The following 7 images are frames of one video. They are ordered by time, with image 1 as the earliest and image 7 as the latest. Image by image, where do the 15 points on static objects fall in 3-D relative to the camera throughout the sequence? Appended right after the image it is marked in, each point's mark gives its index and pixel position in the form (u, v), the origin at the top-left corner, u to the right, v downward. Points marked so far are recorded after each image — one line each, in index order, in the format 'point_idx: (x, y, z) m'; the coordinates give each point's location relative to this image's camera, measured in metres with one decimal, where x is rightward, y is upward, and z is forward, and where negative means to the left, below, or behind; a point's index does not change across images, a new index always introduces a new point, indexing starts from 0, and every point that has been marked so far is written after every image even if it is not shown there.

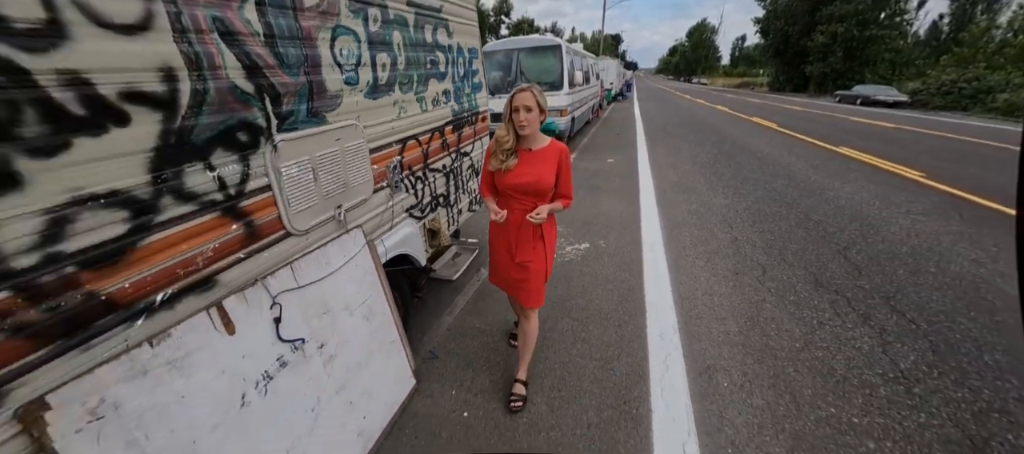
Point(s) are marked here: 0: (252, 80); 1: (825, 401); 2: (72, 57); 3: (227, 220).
0: (-1.0, +0.6, +1.5) m
1: (+1.8, -1.0, +2.2) m
2: (-1.2, +0.5, +1.0) m
3: (-1.1, 0.0, +1.4) m
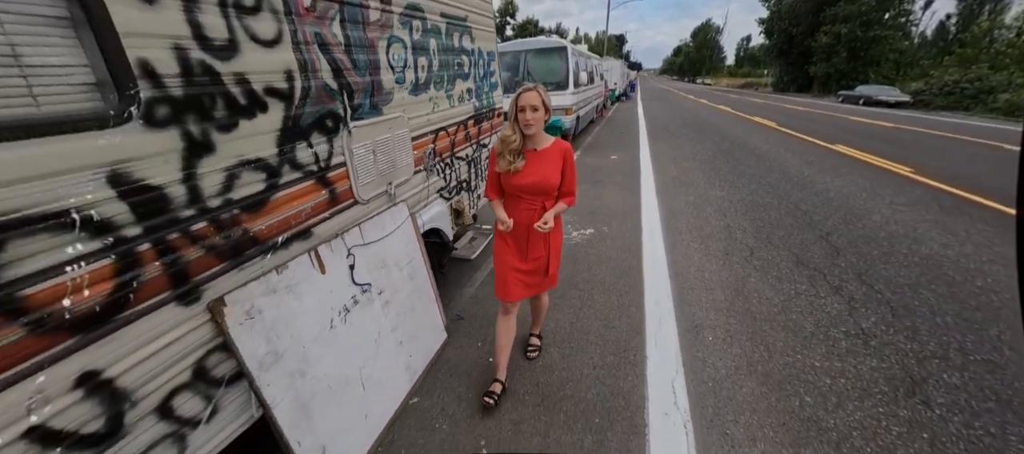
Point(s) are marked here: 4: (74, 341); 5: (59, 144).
0: (-0.9, +0.8, +1.9) m
1: (+2.0, -0.9, +2.6) m
2: (-1.1, +0.6, +1.5) m
3: (-1.0, +0.2, +1.9) m
4: (-1.2, -0.3, +1.0) m
5: (-1.2, +0.2, +1.0) m
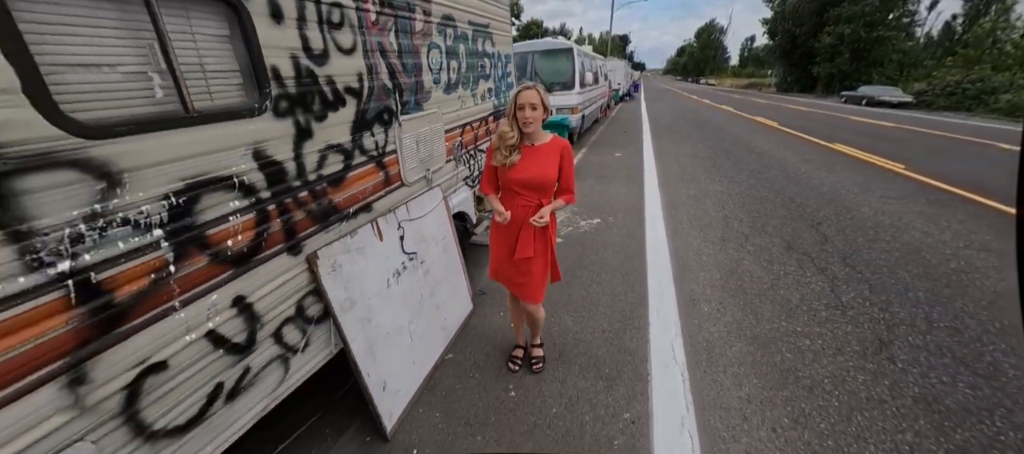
0: (-0.8, +0.9, +2.3) m
1: (+2.1, -0.7, +3.0) m
2: (-0.9, +0.8, +1.8) m
3: (-0.8, +0.4, +2.3) m
4: (-1.1, -0.2, +1.4) m
5: (-1.1, +0.4, +1.4) m
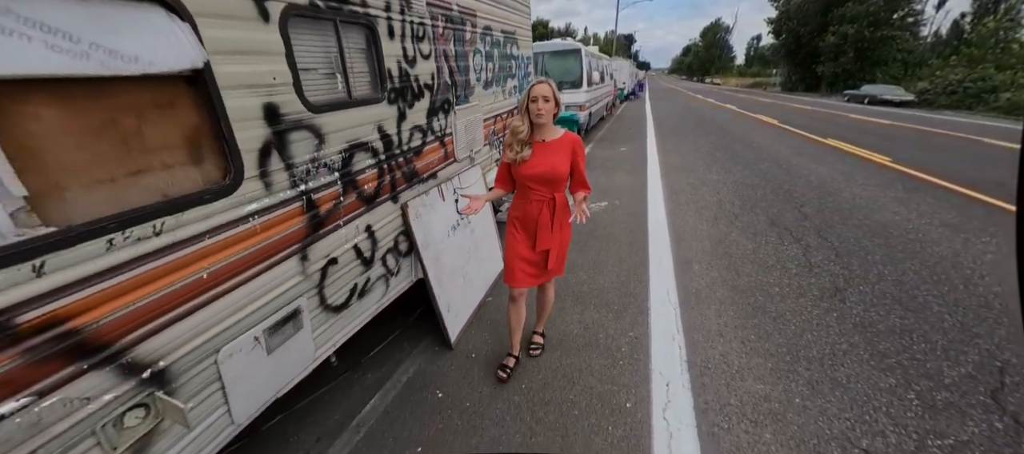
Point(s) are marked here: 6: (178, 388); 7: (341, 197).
0: (-0.5, +1.2, +3.0) m
1: (+2.4, -0.4, +3.6) m
2: (-0.6, +1.1, +2.5) m
3: (-0.6, +0.6, +3.0) m
4: (-0.8, +0.1, +2.1) m
5: (-0.8, +0.7, +2.1) m
6: (-1.1, -0.6, +1.3) m
7: (-0.9, +0.2, +1.9) m
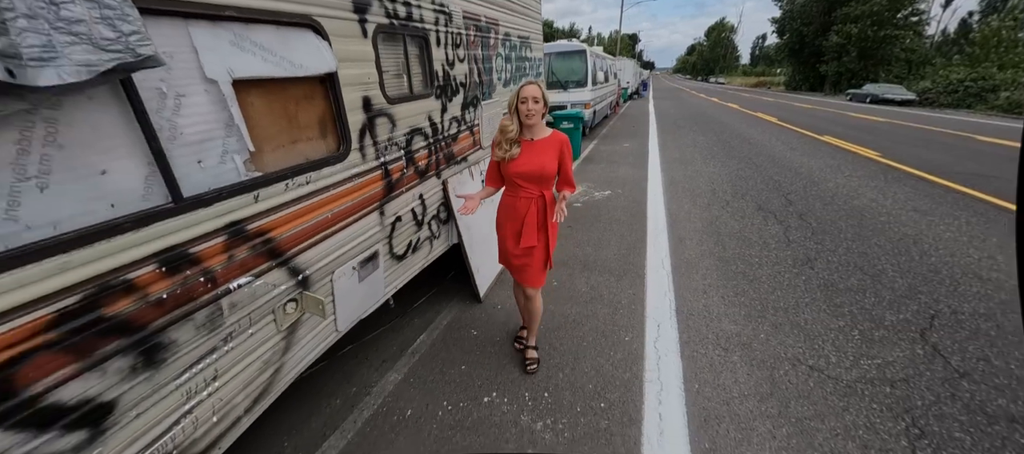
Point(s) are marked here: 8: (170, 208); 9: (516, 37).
0: (-0.3, +1.4, +3.6) m
1: (+2.6, -0.2, +4.2) m
2: (-0.5, +1.3, +3.1) m
3: (-0.4, +0.9, +3.5) m
4: (-0.7, +0.3, +2.7) m
5: (-0.6, +0.9, +2.6) m
6: (-1.0, -0.3, +1.8) m
7: (-0.7, +0.4, +2.5) m
8: (-1.2, +0.1, +1.3) m
9: (0.0, +2.3, +4.6) m
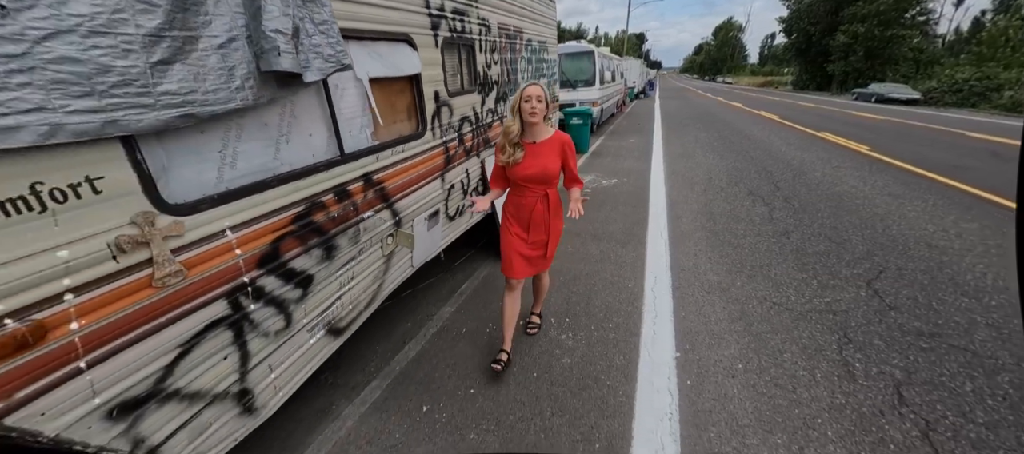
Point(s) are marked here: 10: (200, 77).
0: (-0.1, +1.7, +4.3) m
1: (+2.8, +0.1, +4.8) m
2: (-0.2, +1.6, +3.8) m
3: (-0.1, +1.2, +4.2) m
4: (-0.4, +0.6, +3.4) m
5: (-0.4, +1.2, +3.4) m
6: (-0.7, 0.0, +2.6) m
7: (-0.5, +0.7, +3.2) m
8: (-0.9, +0.4, +2.0) m
9: (+0.3, +2.6, +5.3) m
10: (-1.1, +0.5, +1.3) m
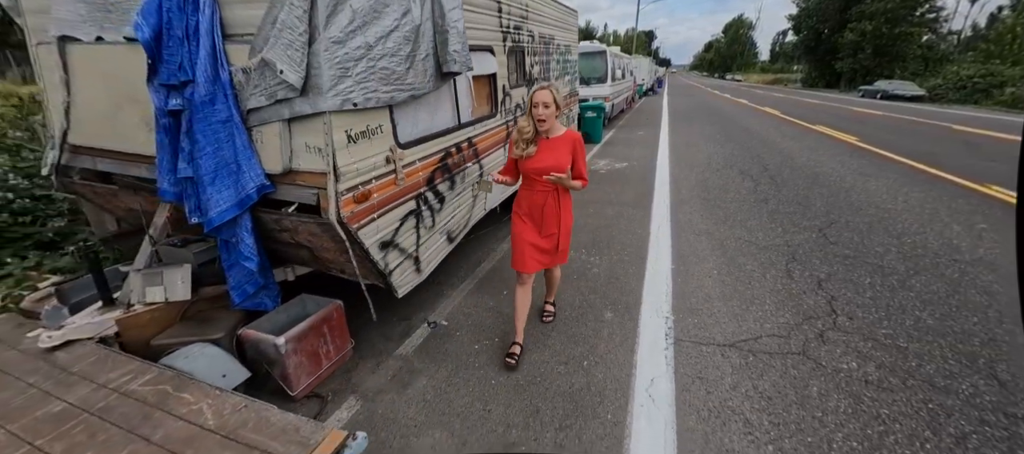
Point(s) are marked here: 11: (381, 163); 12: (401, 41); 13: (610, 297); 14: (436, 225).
0: (+0.5, +2.2, +5.4) m
1: (+3.3, +0.5, +5.9) m
2: (+0.3, +2.1, +5.0) m
3: (+0.4, +1.6, +5.4) m
4: (+0.1, +1.1, +4.6) m
5: (+0.1, +1.7, +4.5) m
6: (-0.3, +0.5, +3.7) m
7: (0.0, +1.2, +4.4) m
8: (-0.5, +0.8, +3.2) m
9: (+0.9, +3.1, +6.4) m
10: (-0.6, +1.0, +2.5) m
11: (-0.8, +0.4, +2.3) m
12: (-0.7, +1.1, +2.3) m
13: (+0.9, -0.6, +3.2) m
14: (-0.6, 0.0, +3.0) m
